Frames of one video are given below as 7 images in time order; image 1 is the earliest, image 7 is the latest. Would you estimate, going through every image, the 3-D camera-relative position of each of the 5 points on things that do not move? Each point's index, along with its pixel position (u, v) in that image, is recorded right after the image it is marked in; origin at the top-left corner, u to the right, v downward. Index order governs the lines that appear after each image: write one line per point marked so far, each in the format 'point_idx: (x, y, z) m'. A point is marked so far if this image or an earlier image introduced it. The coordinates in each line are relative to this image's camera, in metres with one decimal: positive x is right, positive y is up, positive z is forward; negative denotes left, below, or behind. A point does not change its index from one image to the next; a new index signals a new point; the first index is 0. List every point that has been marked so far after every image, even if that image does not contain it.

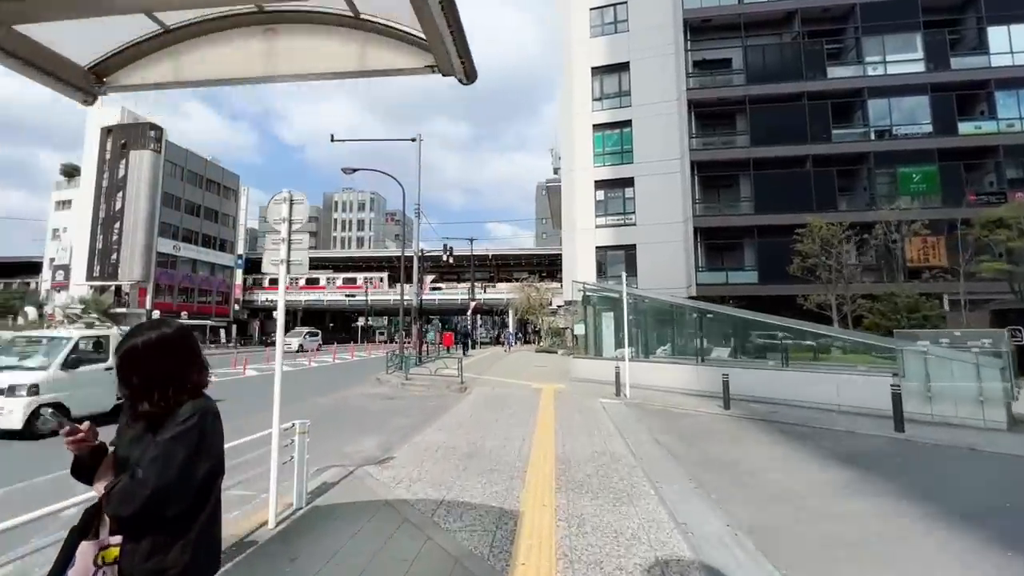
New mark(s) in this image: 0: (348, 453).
0: (-2.9, -2.9, +7.7) m
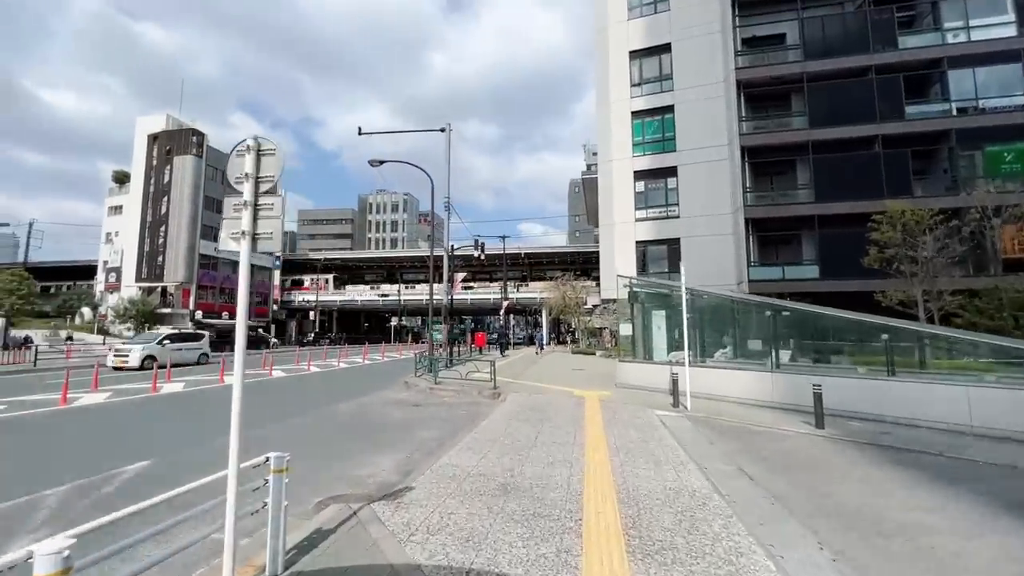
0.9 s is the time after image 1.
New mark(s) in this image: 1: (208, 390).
0: (-2.3, -2.8, +6.5) m
1: (-11.0, -3.7, +15.4) m
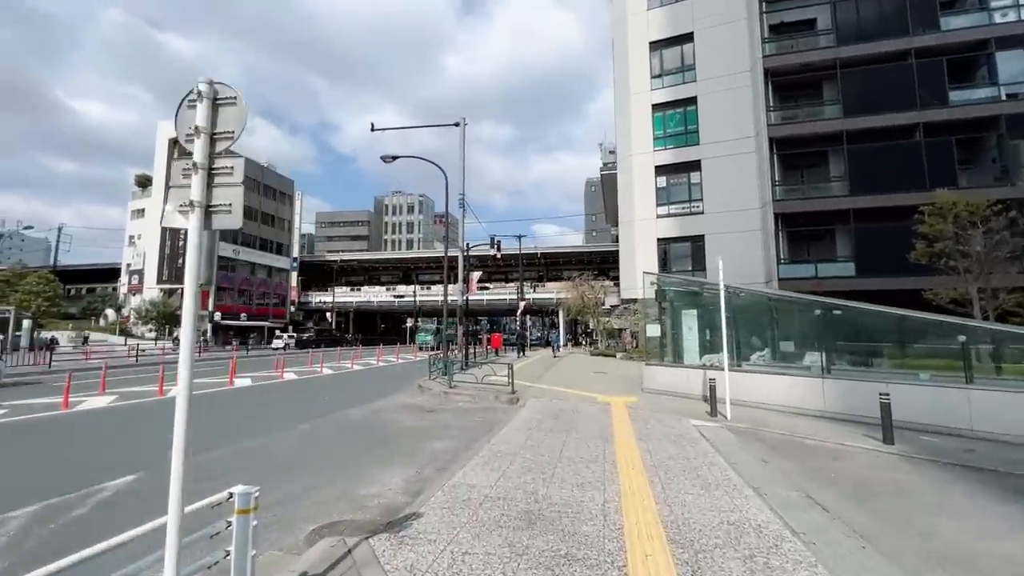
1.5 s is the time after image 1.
0: (-2.0, -2.8, +5.7) m
1: (-10.4, -3.7, +15.0) m
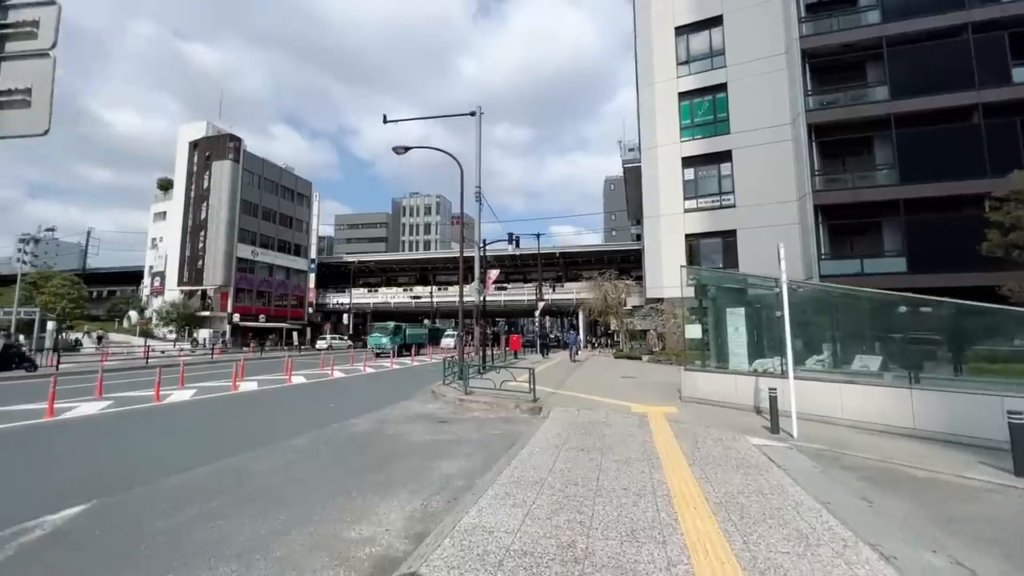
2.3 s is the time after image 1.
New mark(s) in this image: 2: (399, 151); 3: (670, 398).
0: (-1.7, -2.7, +4.5) m
1: (-9.7, -3.7, +14.1) m
2: (-4.8, +5.8, +18.1) m
3: (+4.4, -3.1, +12.0) m
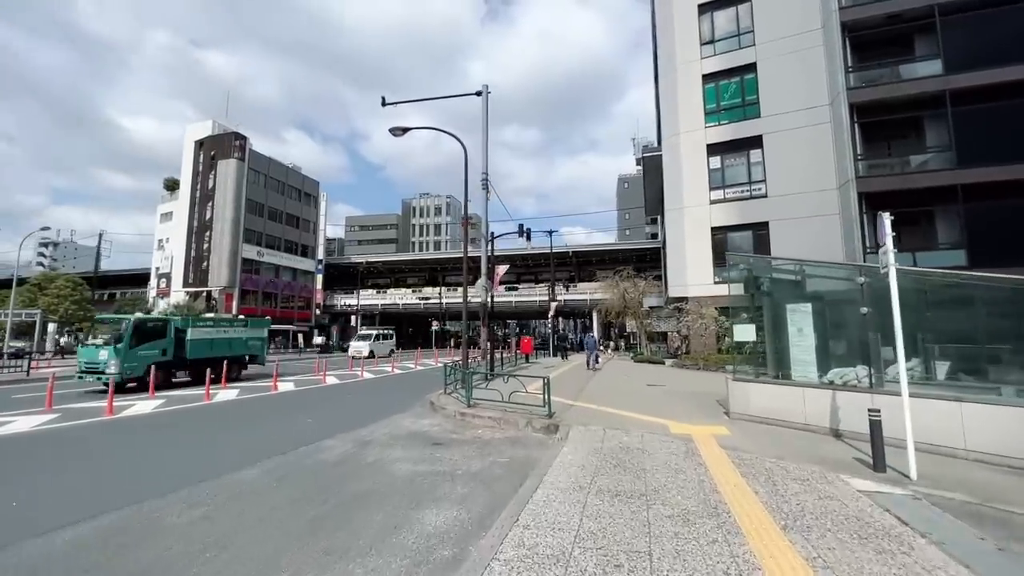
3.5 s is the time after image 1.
0: (-1.6, -2.5, +2.6) m
1: (-9.4, -3.5, +12.4) m
2: (-4.4, +5.9, +16.3) m
3: (+4.6, -2.9, +9.9) m
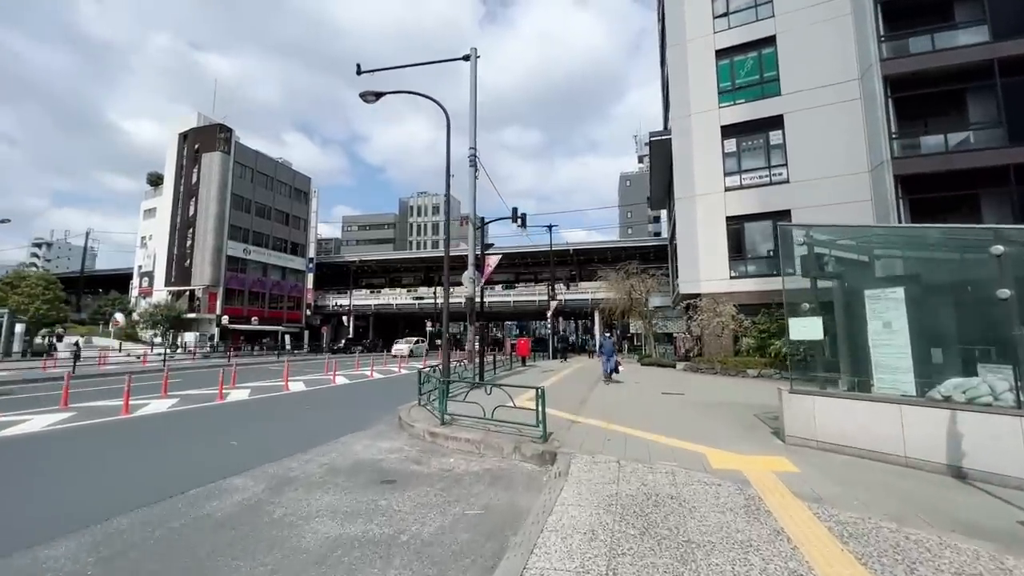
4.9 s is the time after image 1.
0: (-1.9, -2.1, +0.2) m
1: (-9.7, -3.2, +10.0) m
2: (-4.7, +6.1, +14.0) m
3: (+4.3, -2.6, +7.5) m
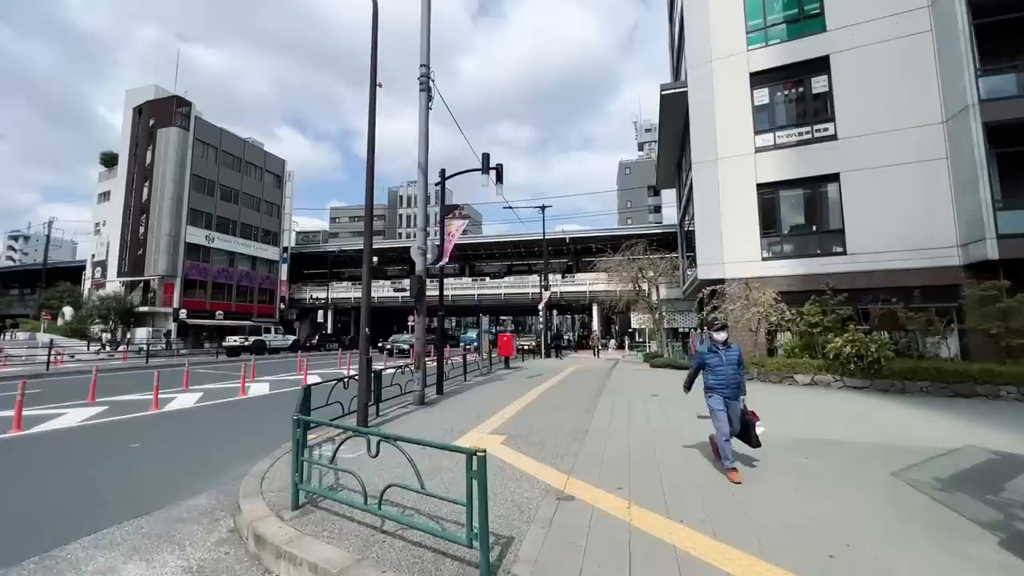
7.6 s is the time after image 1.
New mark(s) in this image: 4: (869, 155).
0: (-2.6, -1.6, -4.2) m
1: (-10.4, -2.7, +5.5) m
2: (-5.5, +6.8, +9.4) m
3: (+3.5, -2.0, +3.1) m
4: (+14.3, +5.3, +17.2) m
